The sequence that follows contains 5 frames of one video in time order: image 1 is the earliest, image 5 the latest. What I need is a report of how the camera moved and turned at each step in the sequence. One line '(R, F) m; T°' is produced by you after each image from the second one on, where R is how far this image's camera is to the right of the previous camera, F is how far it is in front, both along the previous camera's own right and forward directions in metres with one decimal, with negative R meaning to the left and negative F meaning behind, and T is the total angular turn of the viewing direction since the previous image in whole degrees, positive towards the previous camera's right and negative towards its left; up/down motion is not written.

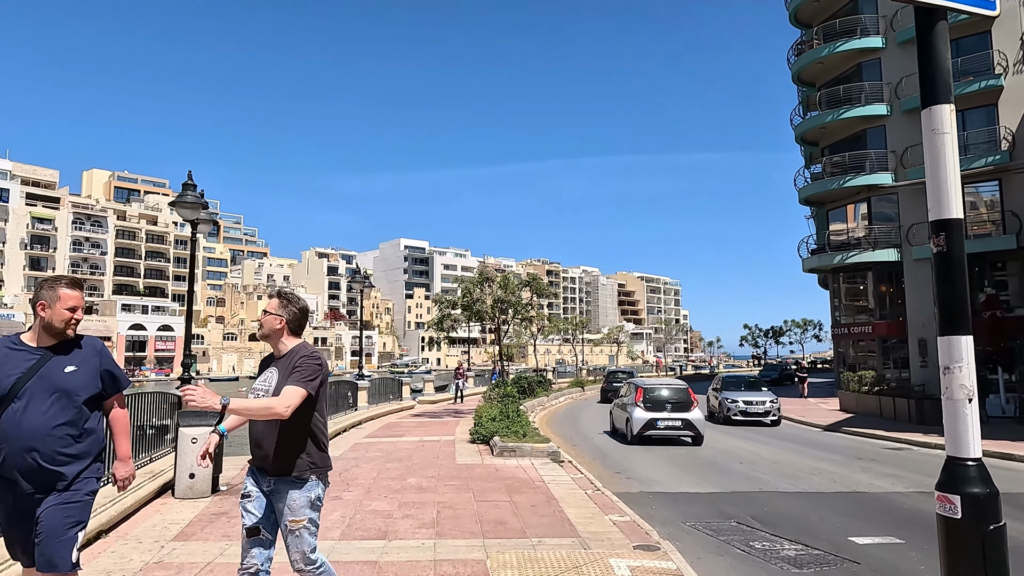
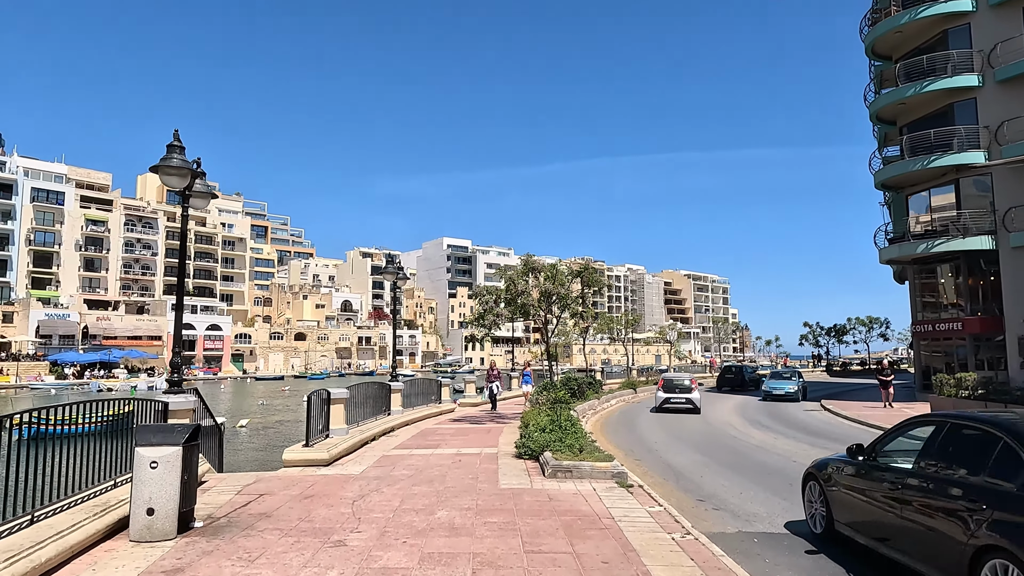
(-0.2, +2.1) m; -4°
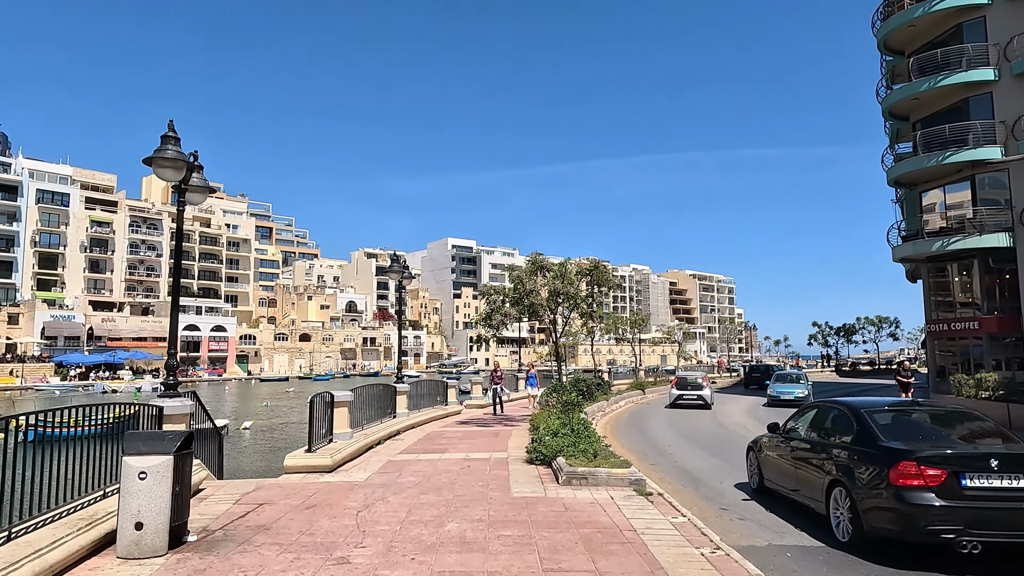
(-0.1, +0.5) m; 0°
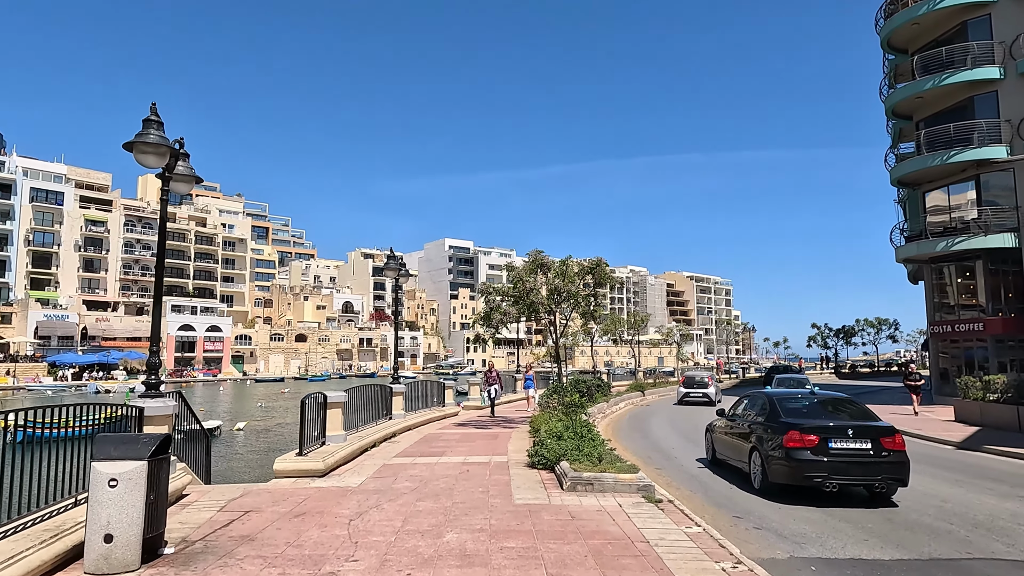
(-0.1, +0.5) m; 0°
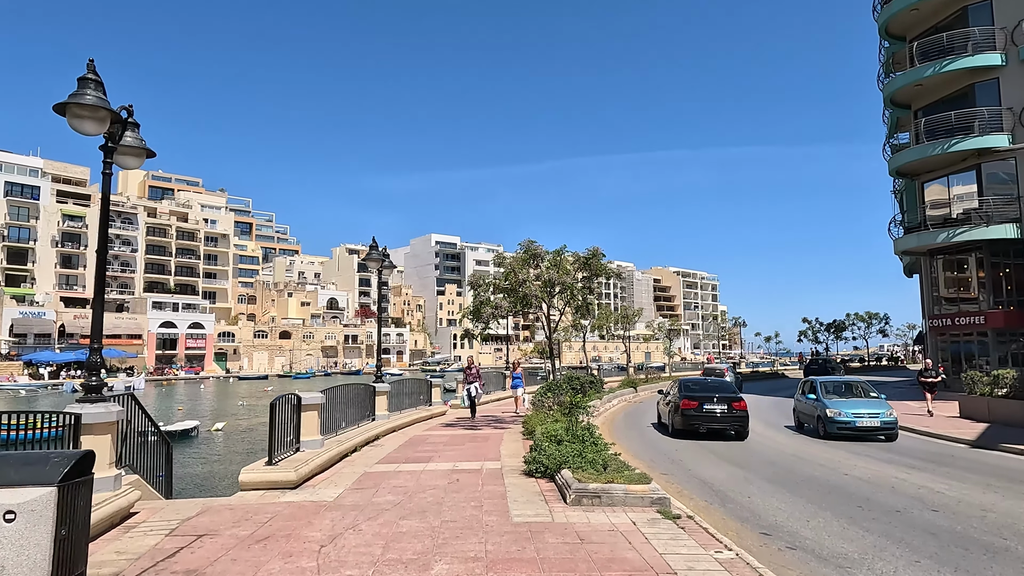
(-0.1, +1.0) m; +1°
